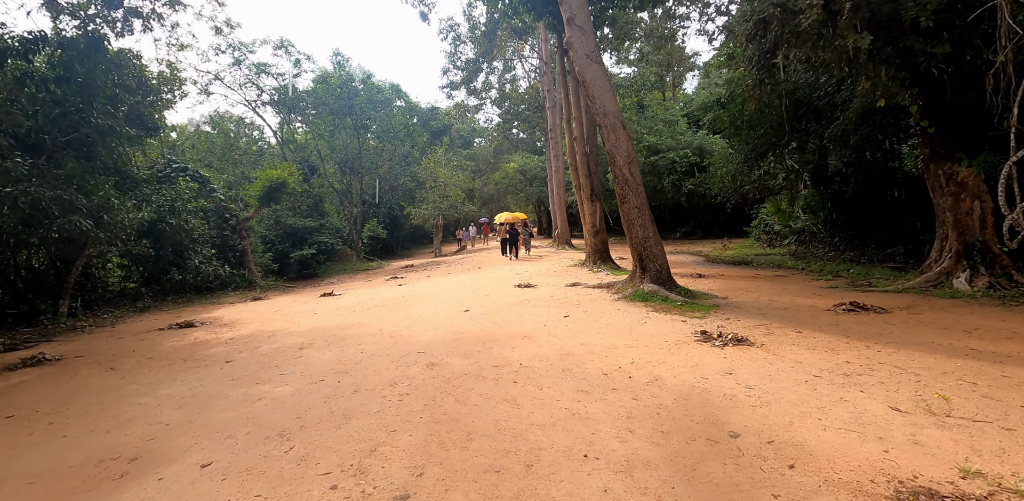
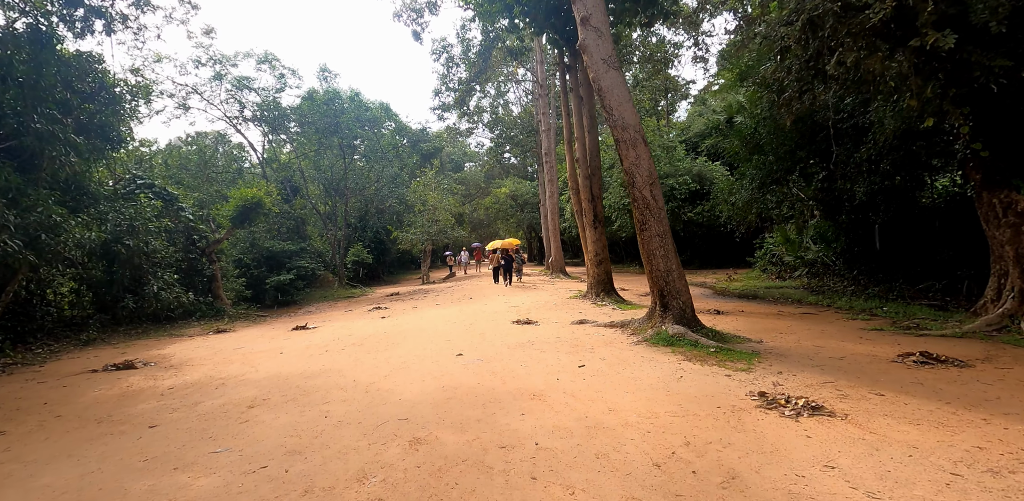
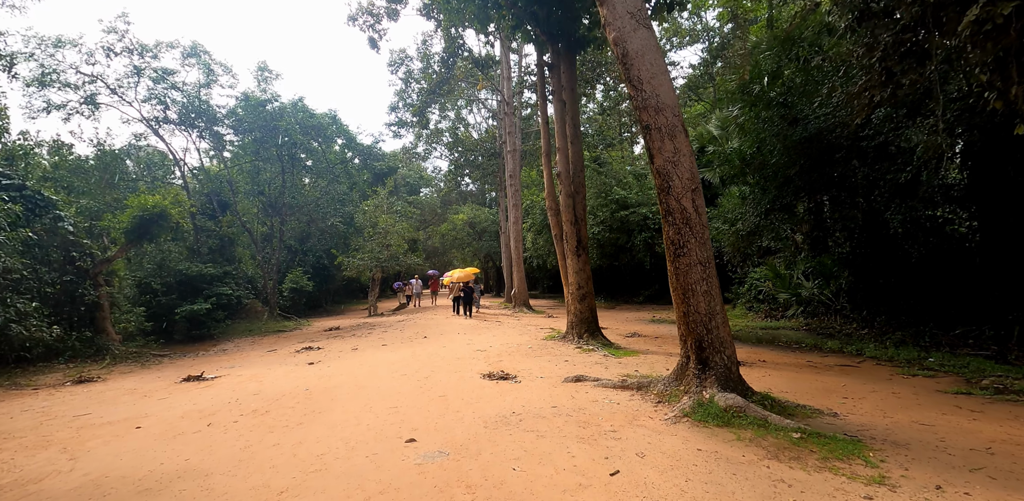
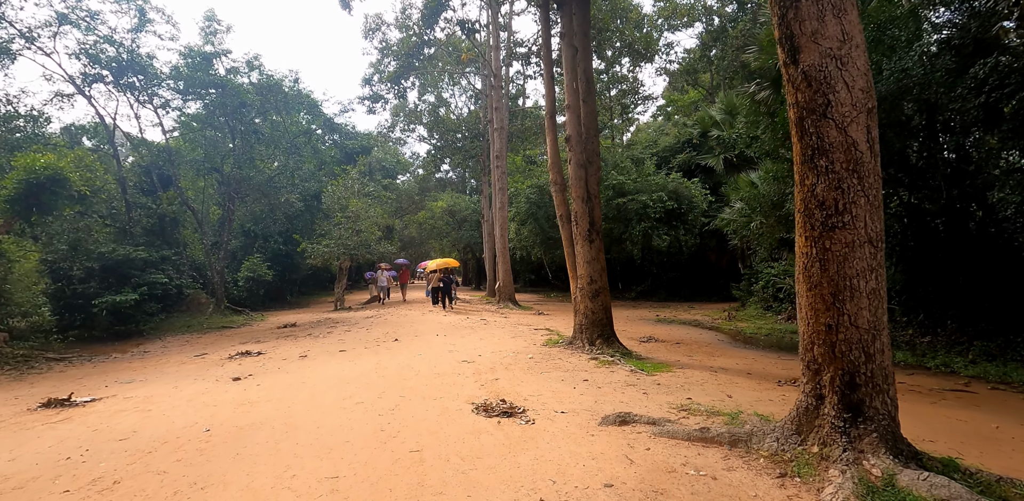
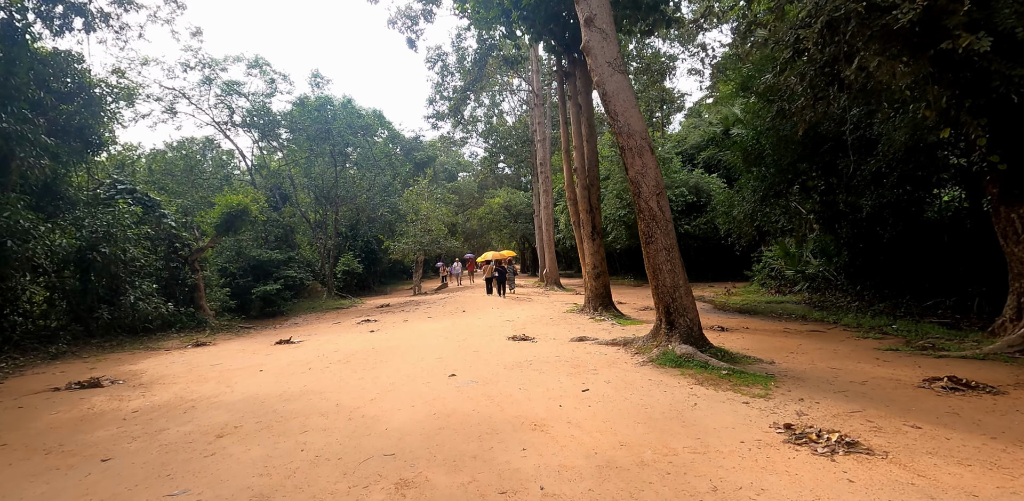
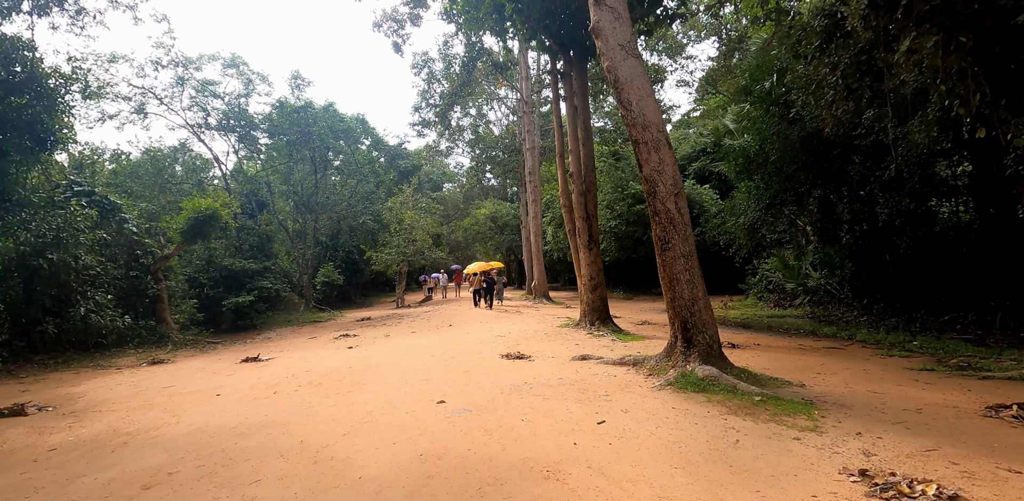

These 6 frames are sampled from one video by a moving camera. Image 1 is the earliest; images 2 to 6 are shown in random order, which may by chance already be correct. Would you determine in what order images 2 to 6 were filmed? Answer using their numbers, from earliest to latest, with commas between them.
2, 5, 6, 3, 4
